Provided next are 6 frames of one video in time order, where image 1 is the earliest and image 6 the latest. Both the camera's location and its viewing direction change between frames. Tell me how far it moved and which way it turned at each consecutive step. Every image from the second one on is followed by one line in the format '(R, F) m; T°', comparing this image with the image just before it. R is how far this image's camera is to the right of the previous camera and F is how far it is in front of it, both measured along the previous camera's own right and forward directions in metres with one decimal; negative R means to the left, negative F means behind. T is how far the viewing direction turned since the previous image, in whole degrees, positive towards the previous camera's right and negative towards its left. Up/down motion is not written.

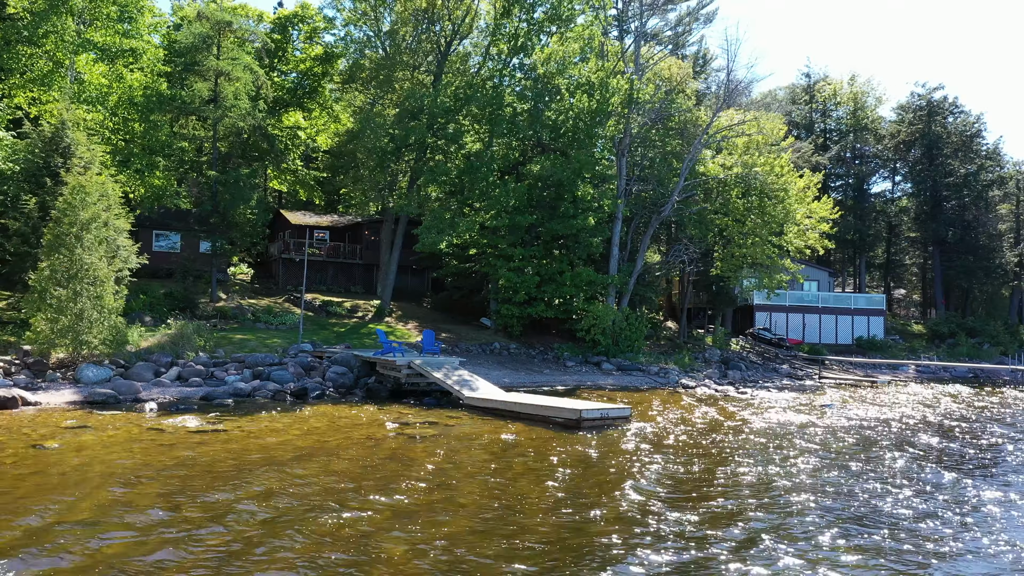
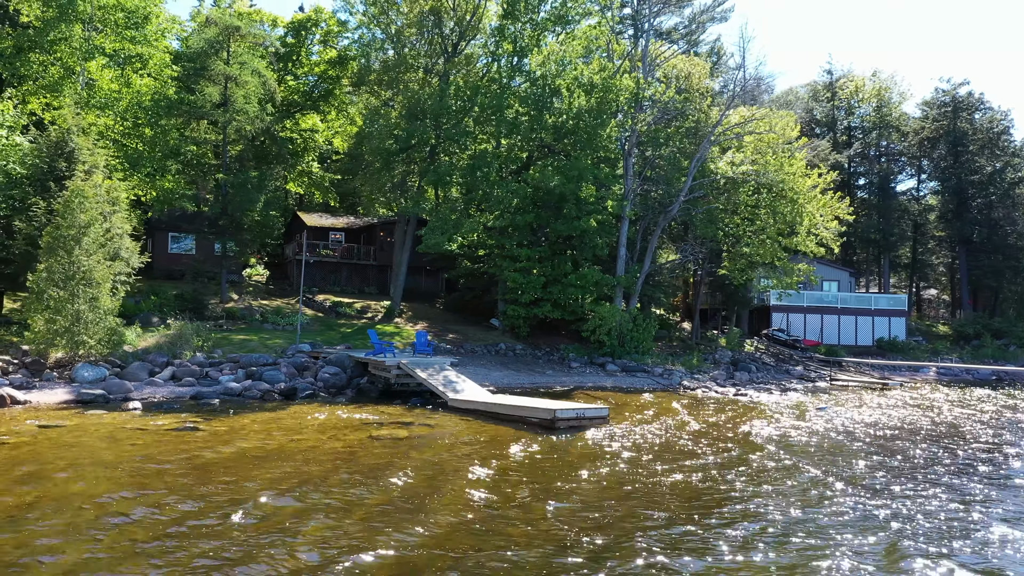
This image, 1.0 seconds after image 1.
(+0.7, 0.0) m; -2°
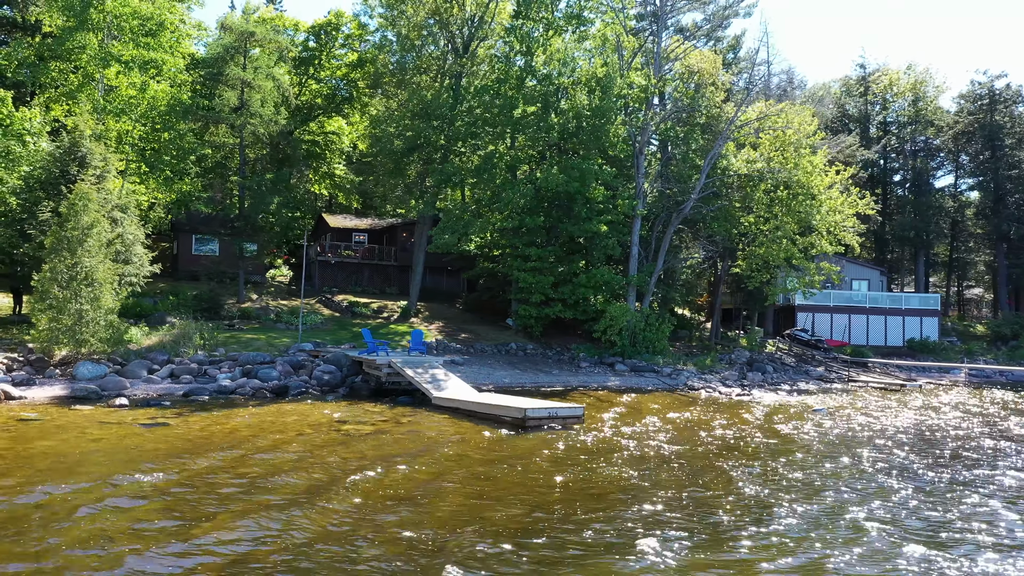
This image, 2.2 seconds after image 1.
(+0.8, 0.0) m; -3°
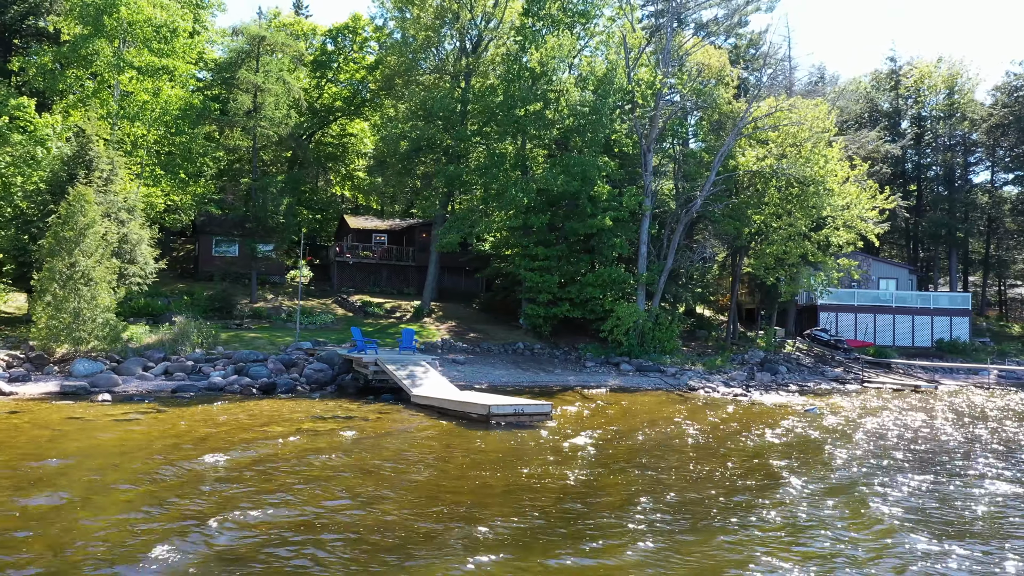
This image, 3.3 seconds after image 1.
(+0.9, 0.0) m; -3°
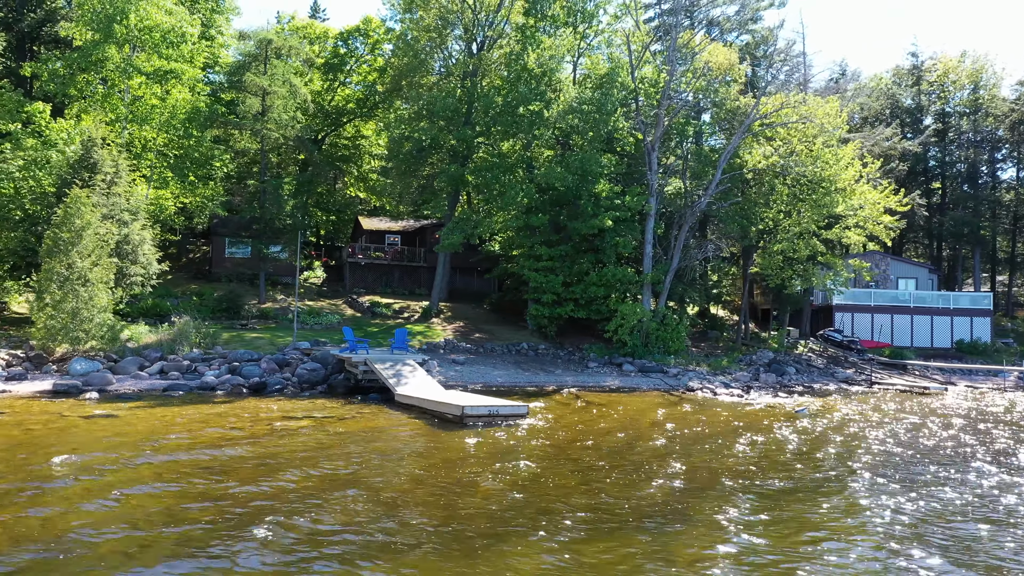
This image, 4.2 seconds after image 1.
(+0.7, 0.0) m; -2°
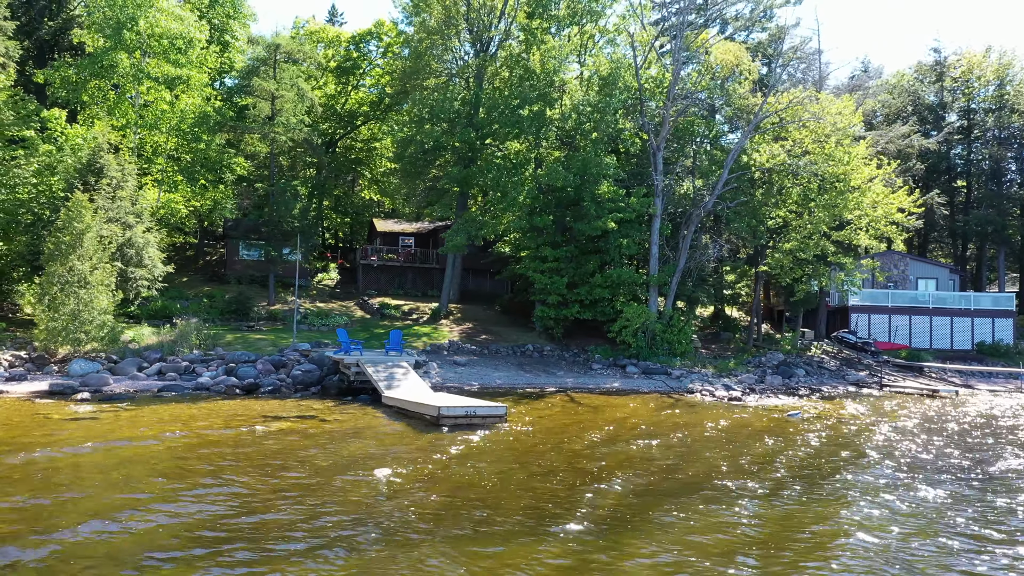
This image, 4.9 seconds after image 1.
(+0.6, 0.0) m; -2°
